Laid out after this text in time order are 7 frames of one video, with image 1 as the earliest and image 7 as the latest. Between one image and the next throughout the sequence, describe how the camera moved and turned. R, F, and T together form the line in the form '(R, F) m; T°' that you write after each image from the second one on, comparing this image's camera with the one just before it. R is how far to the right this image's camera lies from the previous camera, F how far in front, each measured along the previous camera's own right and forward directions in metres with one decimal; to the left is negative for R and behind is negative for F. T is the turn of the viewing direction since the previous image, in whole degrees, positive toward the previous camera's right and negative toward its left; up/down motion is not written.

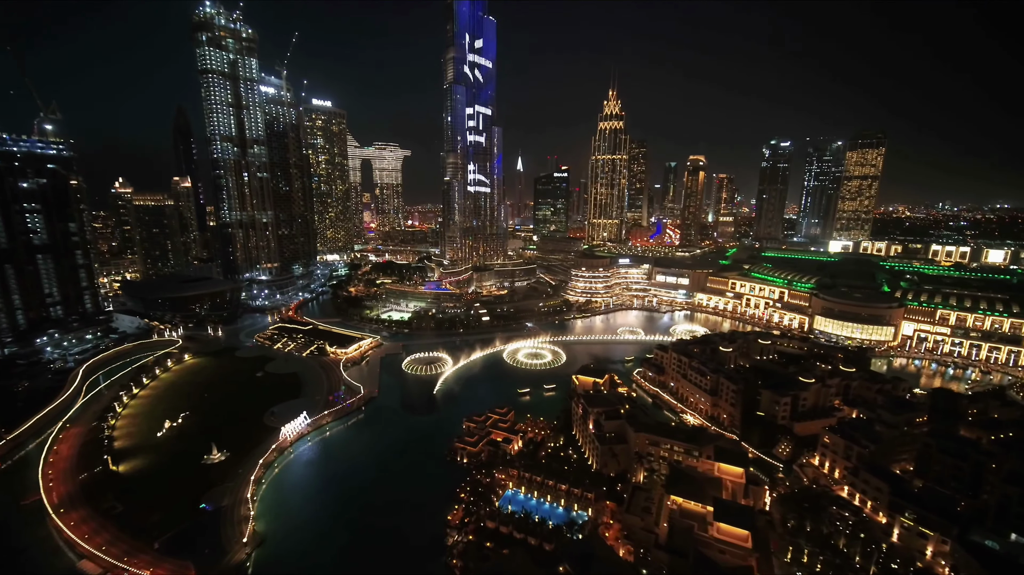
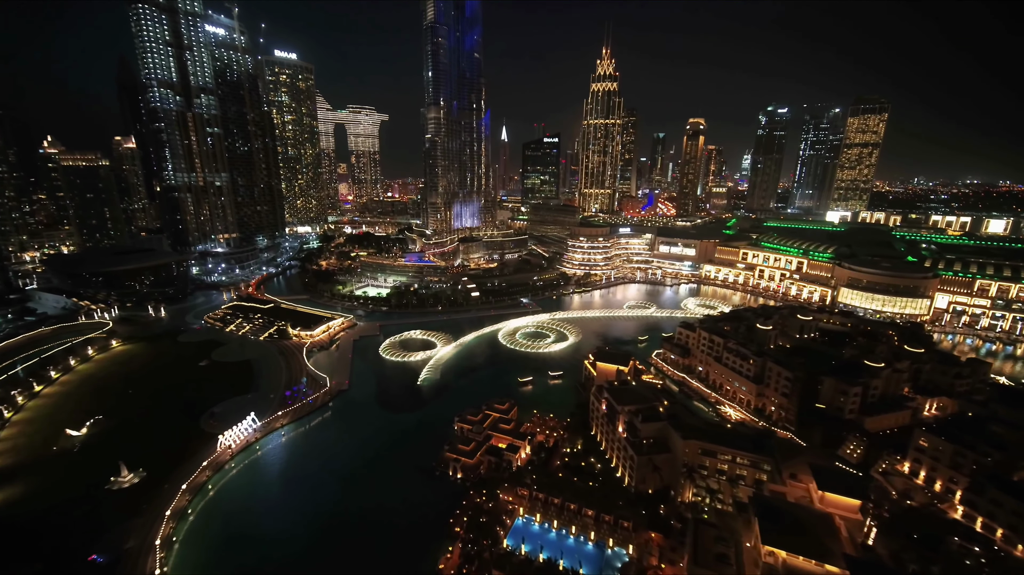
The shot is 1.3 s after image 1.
(-1.8, +10.4) m; +2°
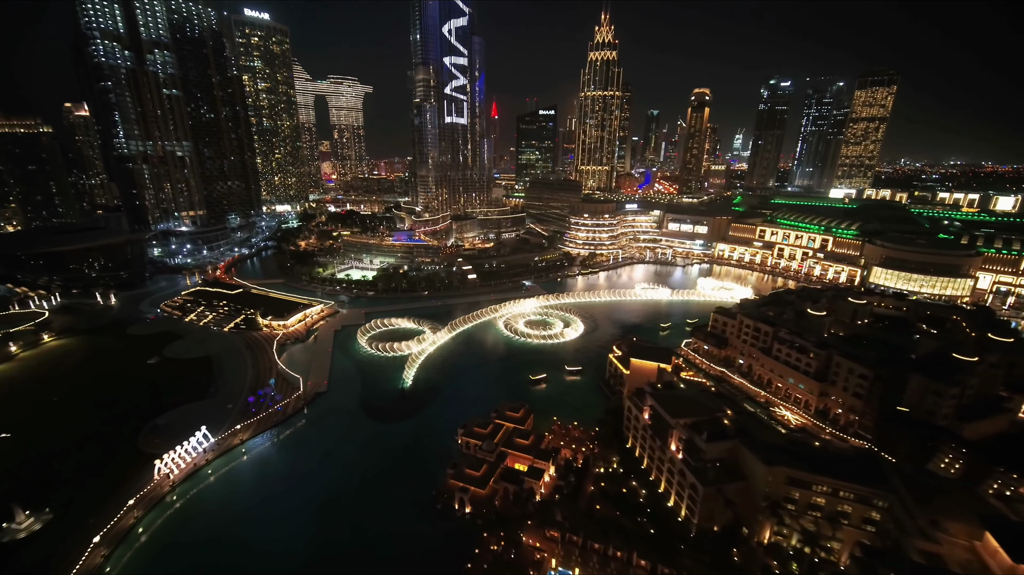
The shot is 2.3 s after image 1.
(-2.0, +7.9) m; +1°
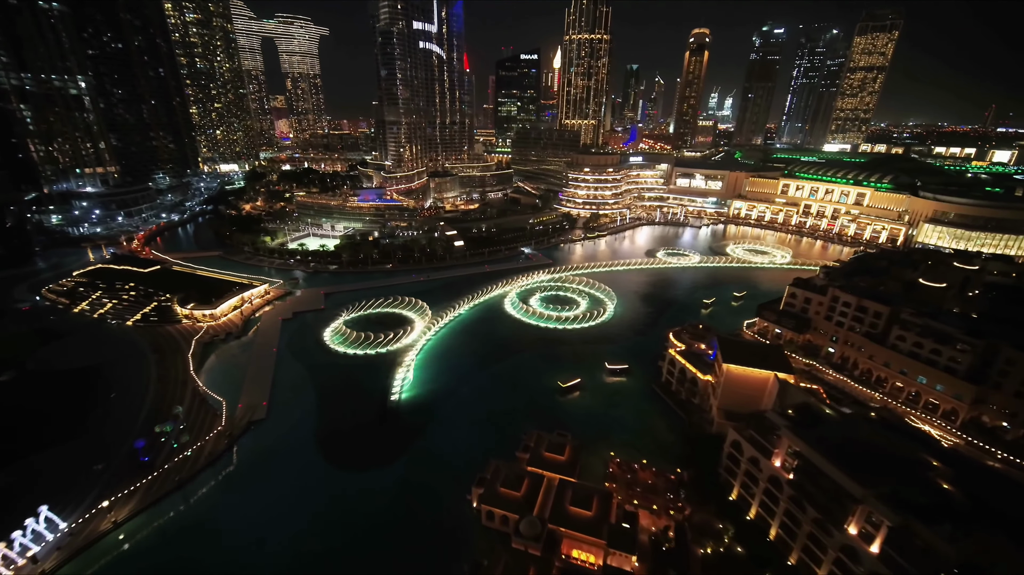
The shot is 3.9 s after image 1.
(-3.1, +12.3) m; +3°
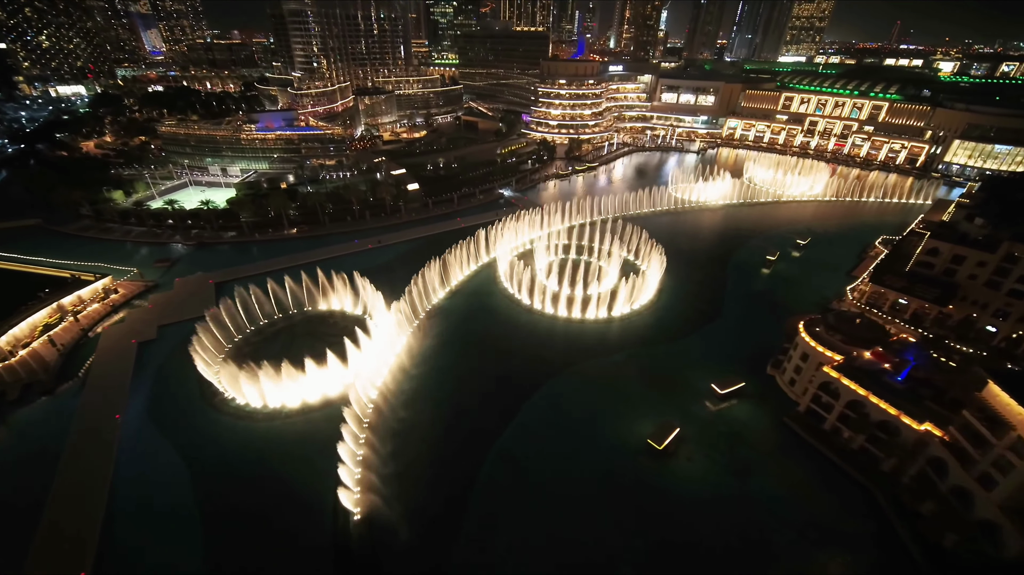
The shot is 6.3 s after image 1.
(-4.1, +14.1) m; +8°
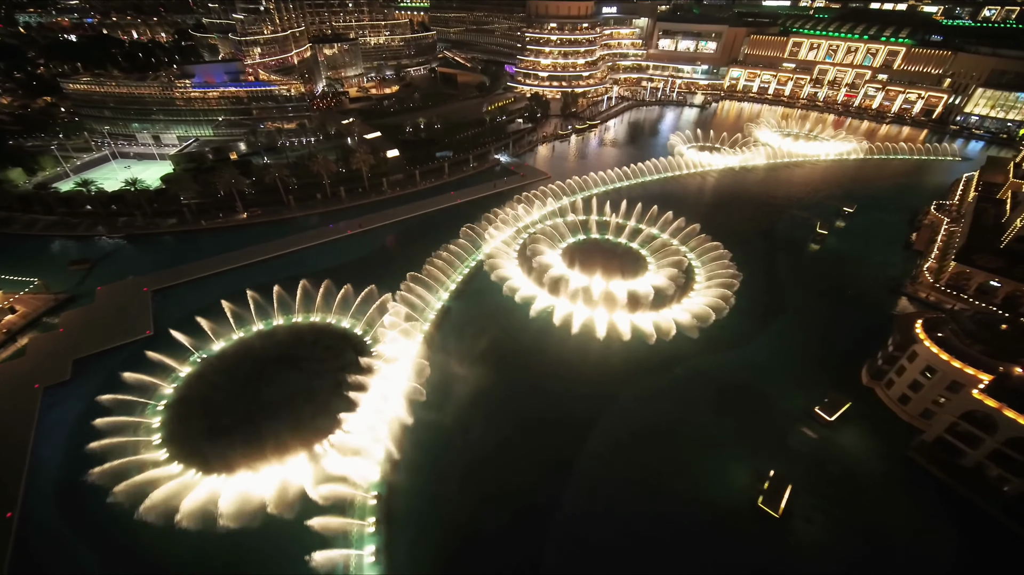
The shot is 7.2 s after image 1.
(-2.5, +5.3) m; +3°
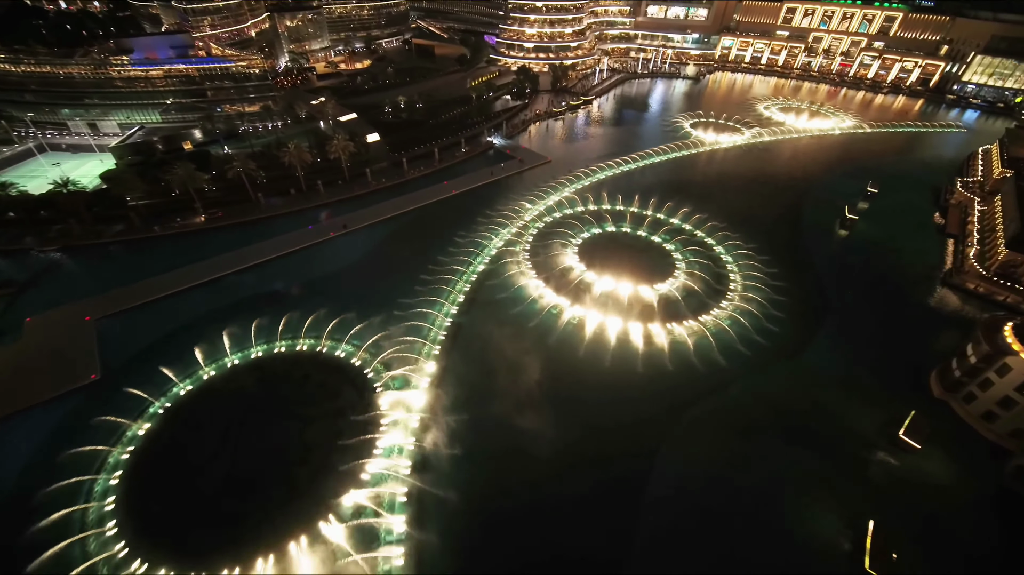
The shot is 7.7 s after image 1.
(-1.8, +3.0) m; +3°
